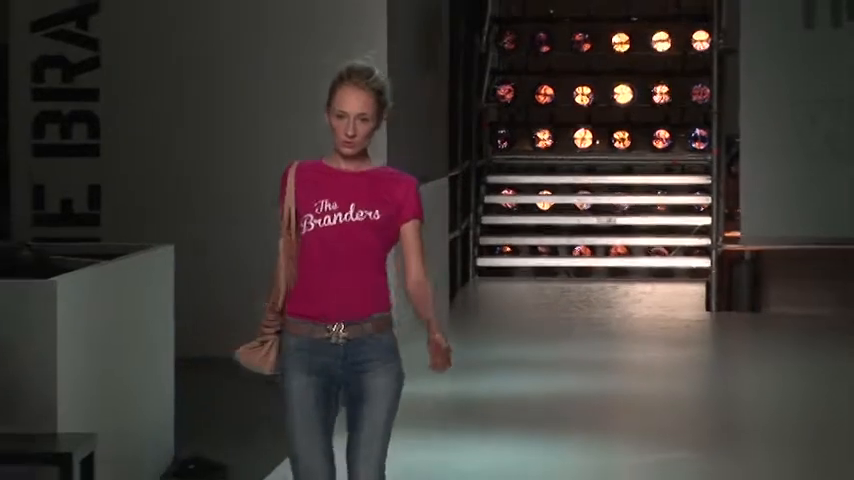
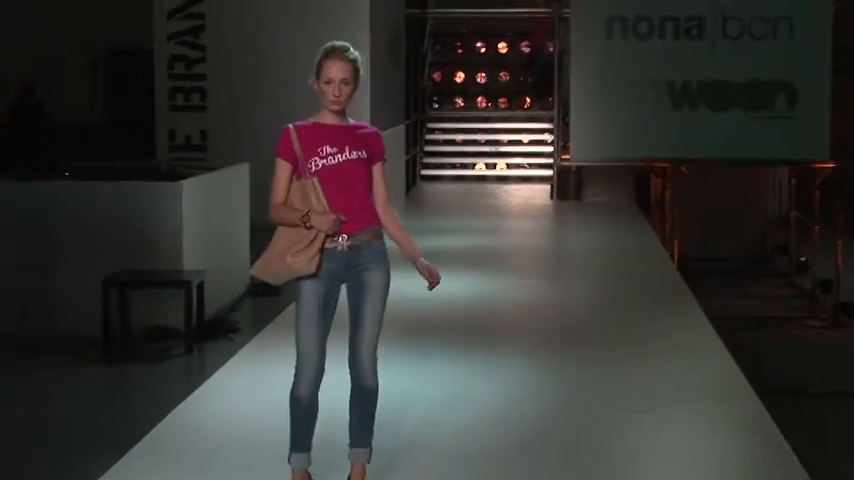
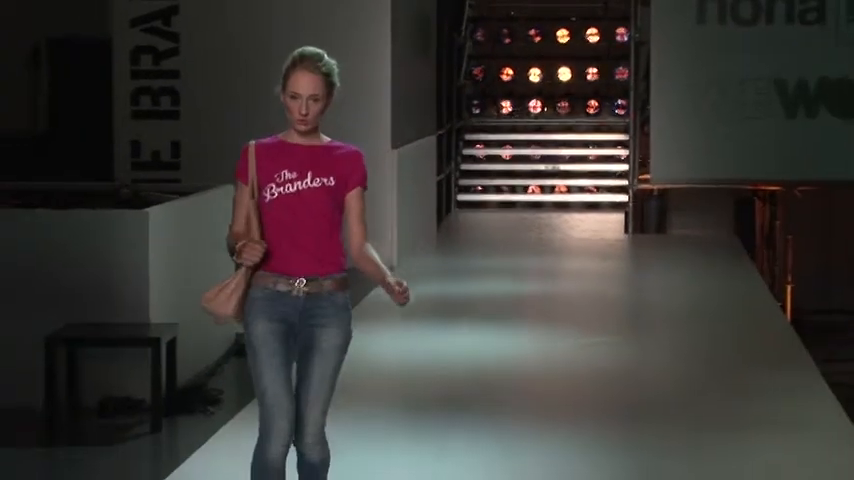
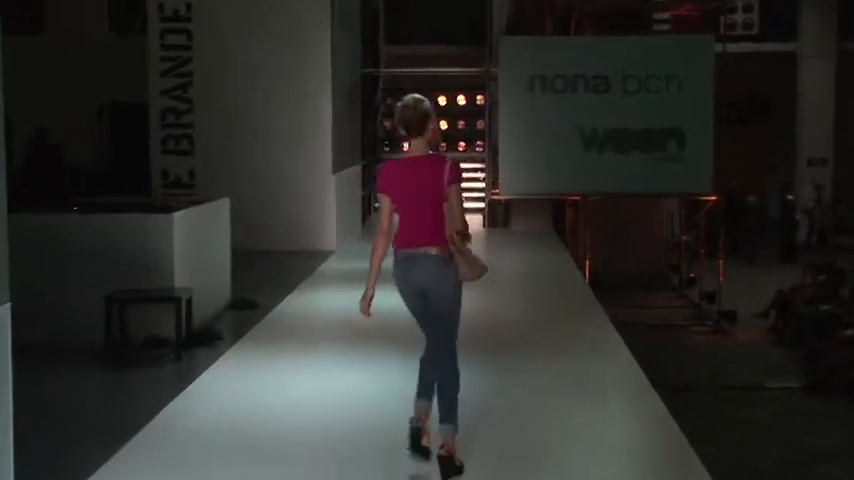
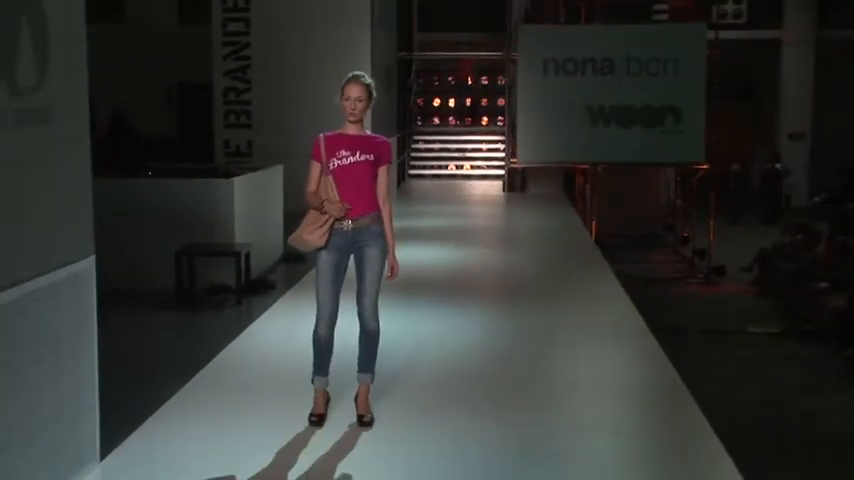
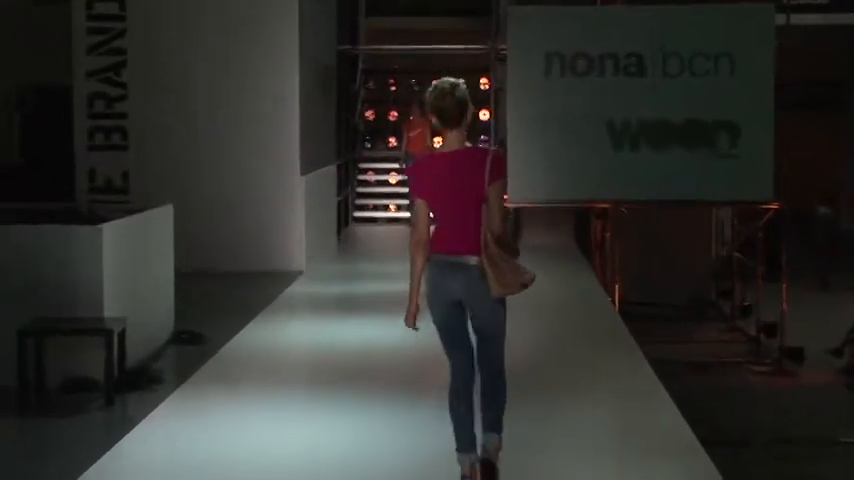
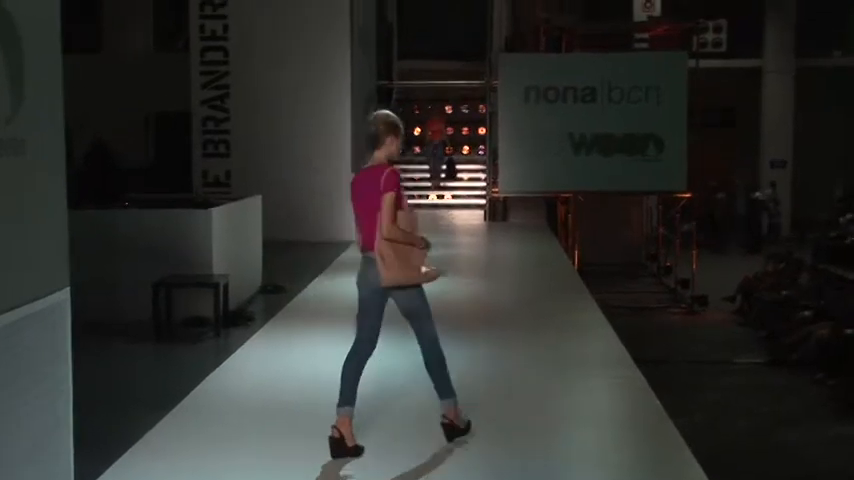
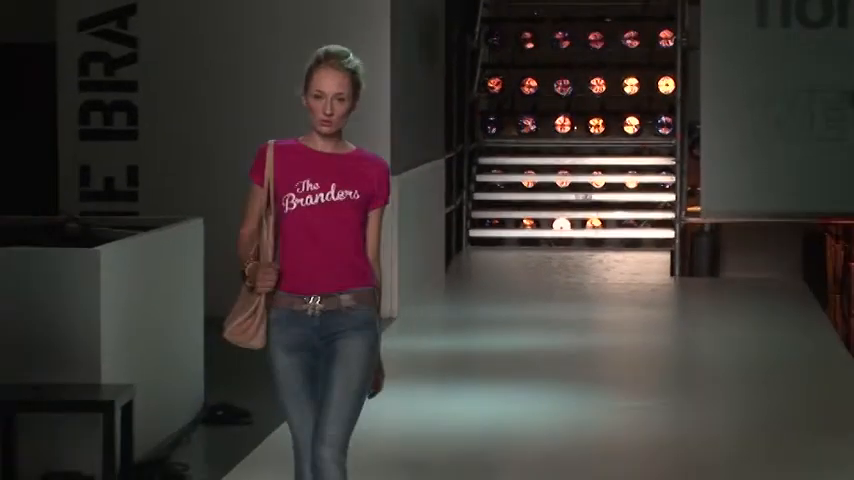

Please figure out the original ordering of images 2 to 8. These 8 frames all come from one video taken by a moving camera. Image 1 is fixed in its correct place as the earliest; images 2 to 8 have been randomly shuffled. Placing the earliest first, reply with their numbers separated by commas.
8, 3, 2, 5, 7, 4, 6
